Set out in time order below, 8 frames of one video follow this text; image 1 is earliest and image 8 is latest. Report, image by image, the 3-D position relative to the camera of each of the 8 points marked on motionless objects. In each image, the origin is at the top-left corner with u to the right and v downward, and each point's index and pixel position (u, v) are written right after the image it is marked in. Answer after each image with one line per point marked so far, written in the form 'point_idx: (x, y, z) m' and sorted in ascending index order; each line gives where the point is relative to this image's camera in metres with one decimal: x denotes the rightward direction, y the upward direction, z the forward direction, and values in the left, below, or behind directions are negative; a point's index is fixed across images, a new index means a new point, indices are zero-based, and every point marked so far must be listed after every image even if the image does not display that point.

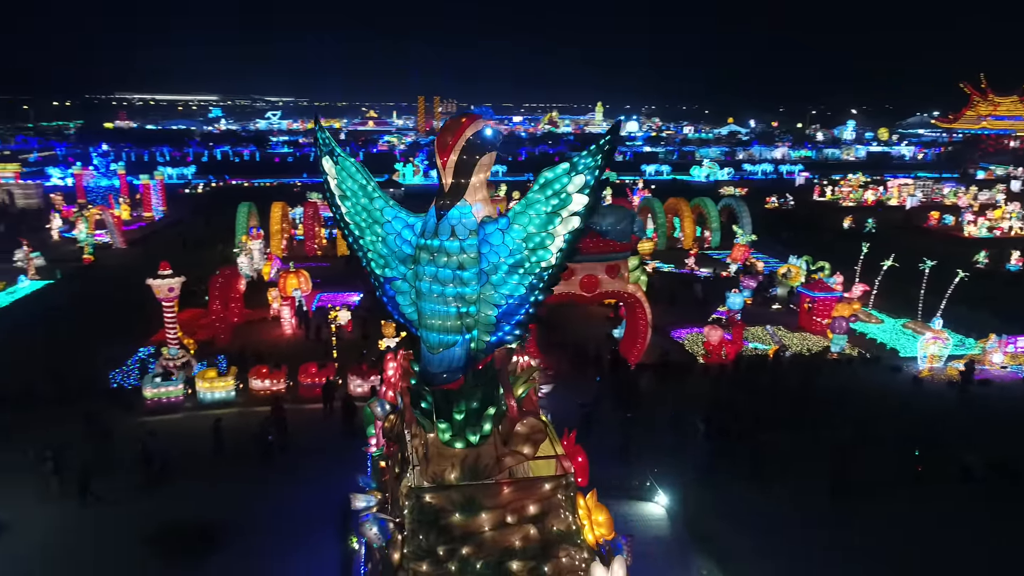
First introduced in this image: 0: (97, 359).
0: (-7.1, -1.2, +12.3) m
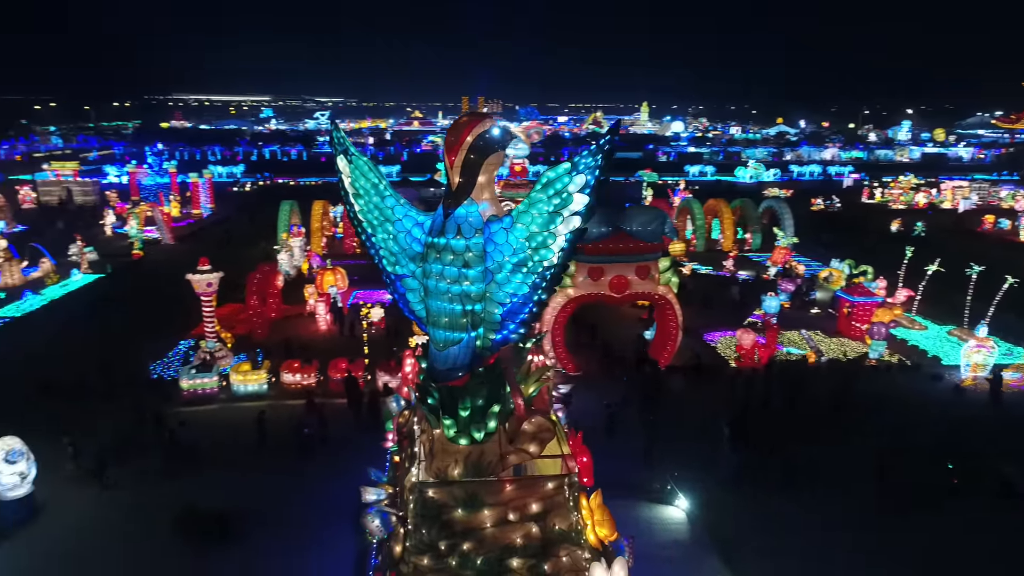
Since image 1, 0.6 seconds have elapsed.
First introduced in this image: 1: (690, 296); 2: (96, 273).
0: (-6.6, -1.1, +12.8) m
1: (+4.1, -0.2, +16.7) m
2: (-10.7, +0.4, +18.5) m
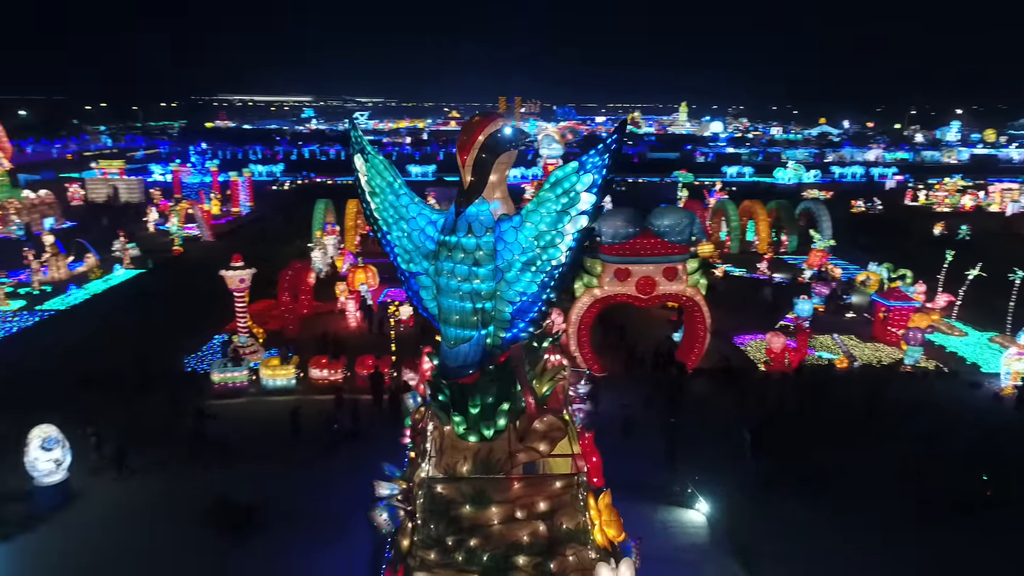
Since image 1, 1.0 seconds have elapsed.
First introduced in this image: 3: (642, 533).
0: (-6.1, -1.0, +13.1) m
1: (+4.8, -0.2, +16.4) m
2: (-9.9, +0.5, +19.1) m
3: (+1.3, -2.5, +7.5) m
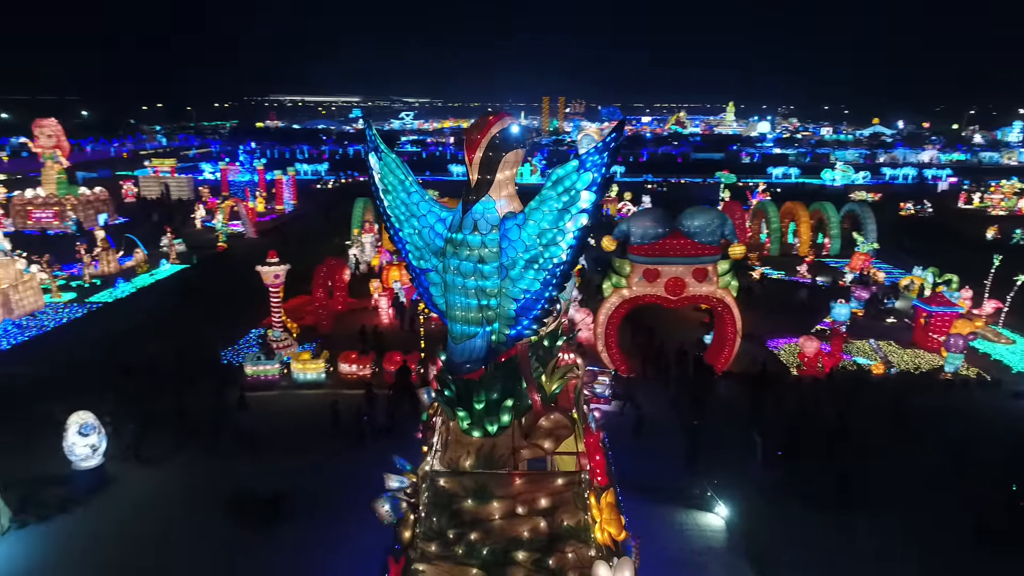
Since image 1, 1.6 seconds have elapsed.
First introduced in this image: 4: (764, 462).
0: (-5.6, -0.9, +13.5) m
1: (+5.5, -0.3, +16.2) m
2: (-9.0, +0.6, +19.7) m
3: (+1.5, -2.5, +7.4) m
4: (+3.1, -2.1, +8.7) m
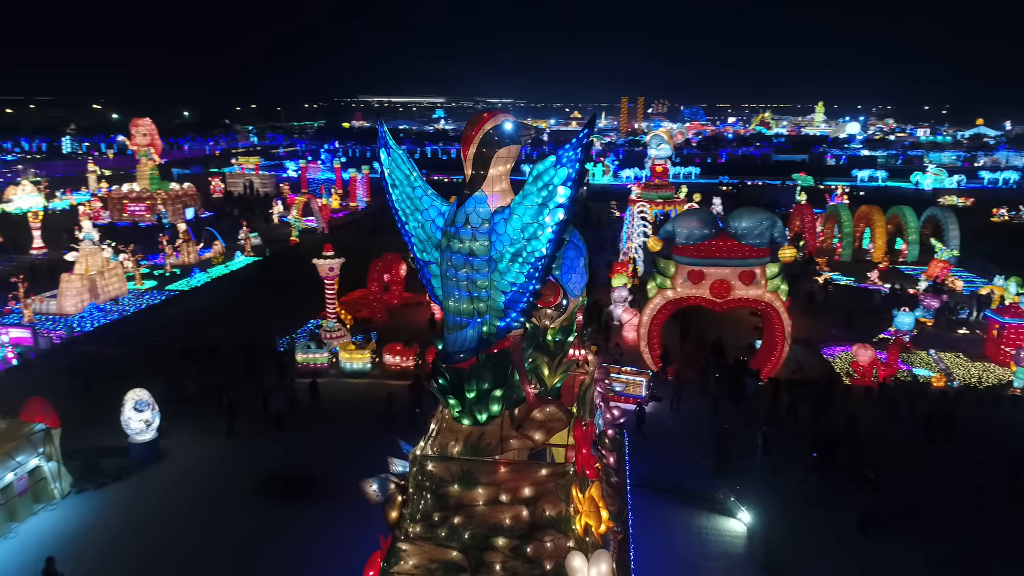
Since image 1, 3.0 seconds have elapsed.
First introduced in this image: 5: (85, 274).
0: (-4.7, -0.8, +14.2) m
1: (+6.7, -0.4, +15.6) m
2: (-7.4, +0.9, +20.7) m
3: (+1.6, -2.5, +7.4) m
4: (+3.3, -2.2, +8.5) m
5: (-9.1, +0.3, +15.3) m
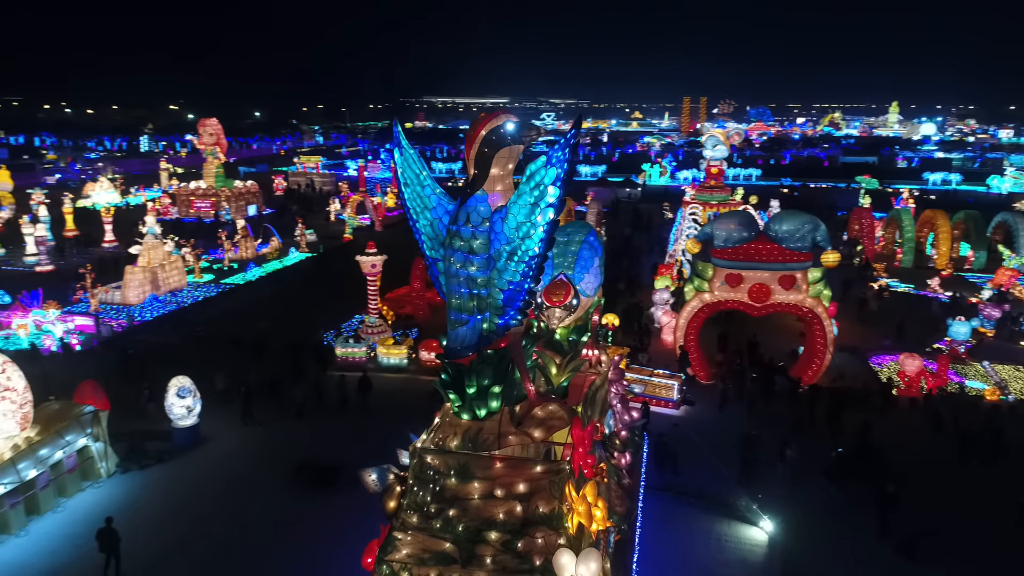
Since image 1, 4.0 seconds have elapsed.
0: (-3.9, -0.7, +14.6) m
1: (+7.5, -0.5, +15.1) m
2: (-6.0, +1.0, +21.3) m
3: (+1.8, -2.5, +7.3) m
4: (+3.6, -2.2, +8.3) m
5: (-8.1, +0.5, +16.1) m
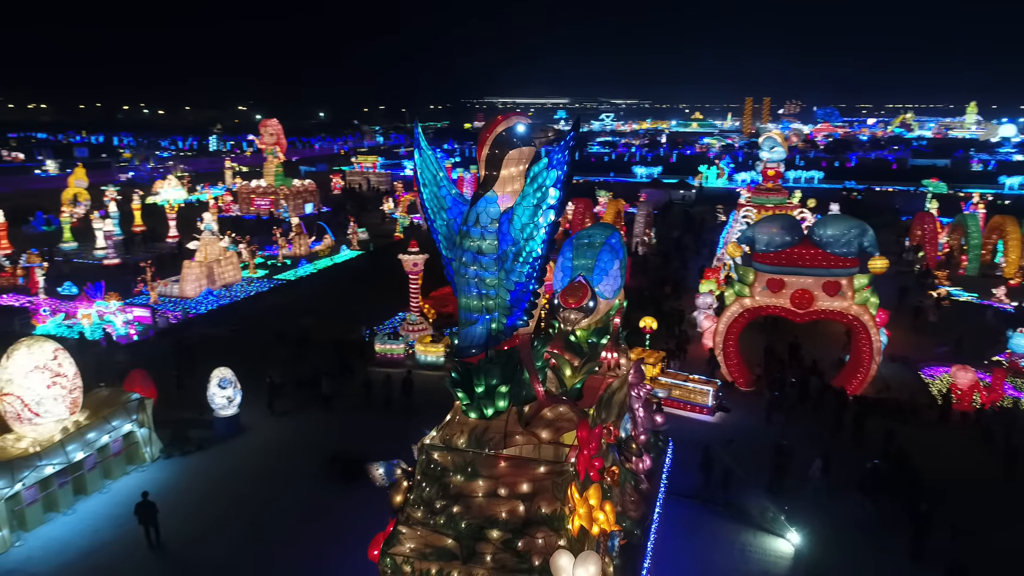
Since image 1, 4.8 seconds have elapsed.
0: (-3.1, -0.6, +14.9) m
1: (+8.4, -0.7, +14.5) m
2: (-4.6, +1.1, +21.8) m
3: (+2.0, -2.6, +7.2) m
4: (+3.8, -2.3, +8.0) m
5: (-7.2, +0.6, +16.8) m
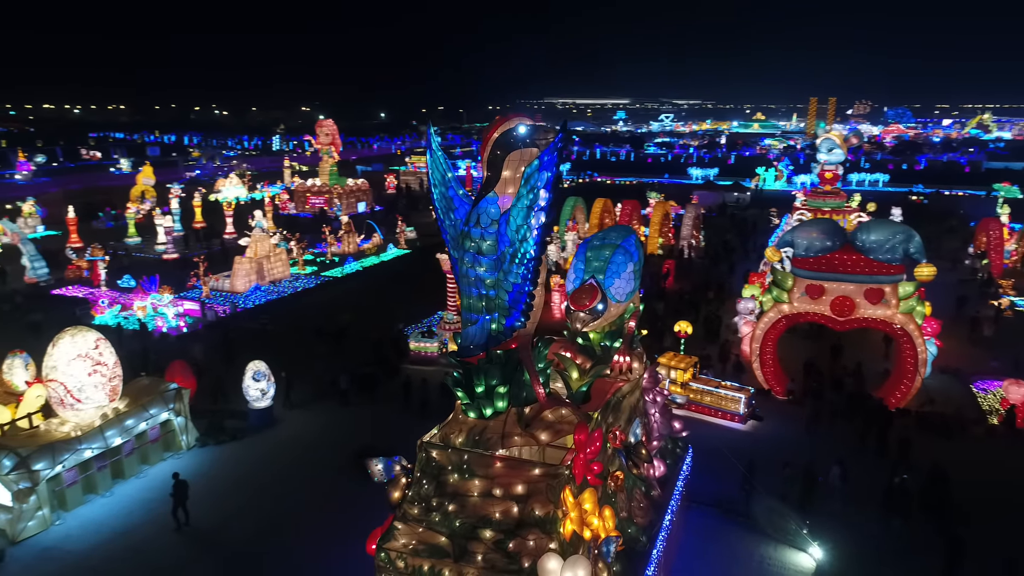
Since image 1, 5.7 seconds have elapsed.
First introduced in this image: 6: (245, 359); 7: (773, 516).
0: (-2.3, -0.6, +15.1) m
1: (+9.1, -0.9, +13.8) m
2: (-3.2, +1.2, +22.1) m
3: (+2.1, -2.6, +7.0) m
4: (+4.0, -2.4, +7.7) m
5: (-6.2, +0.7, +17.3) m
6: (-4.6, -1.2, +12.3) m
7: (+2.8, -2.4, +7.6) m
